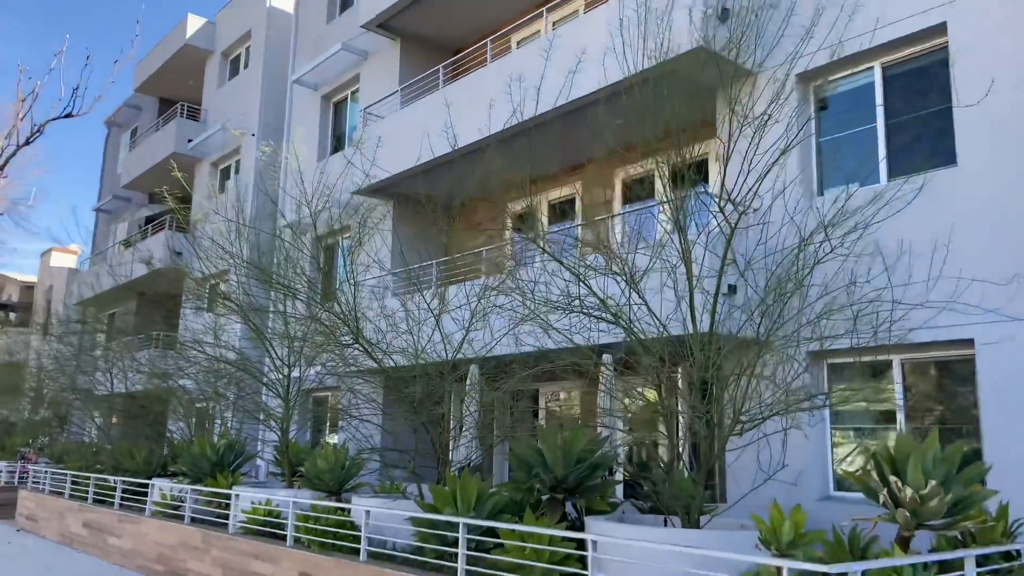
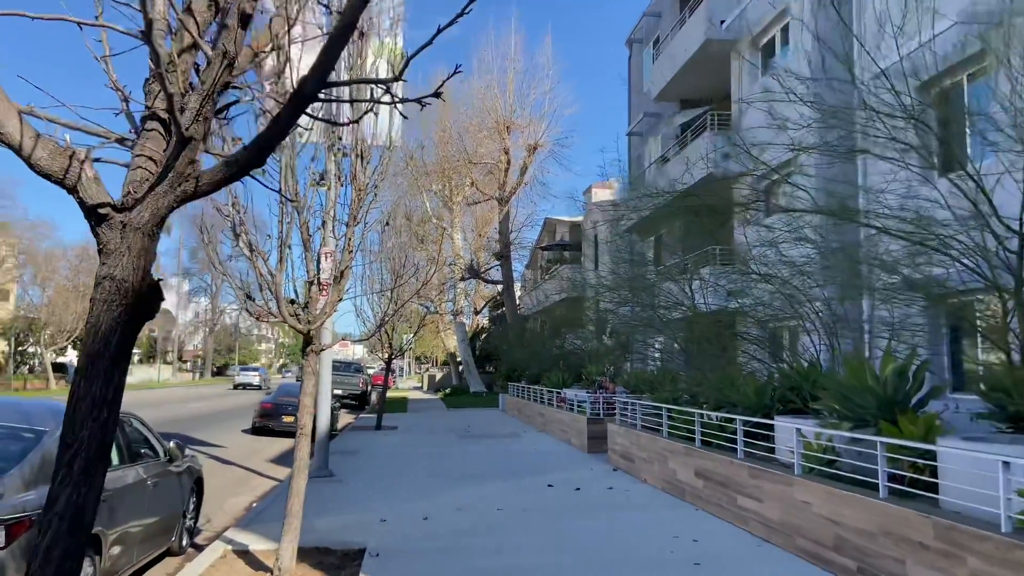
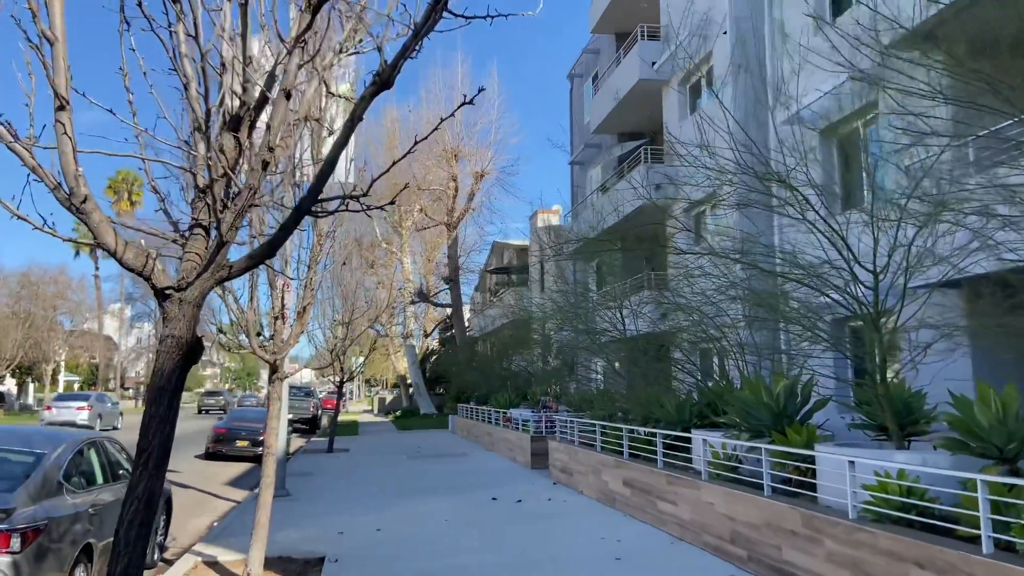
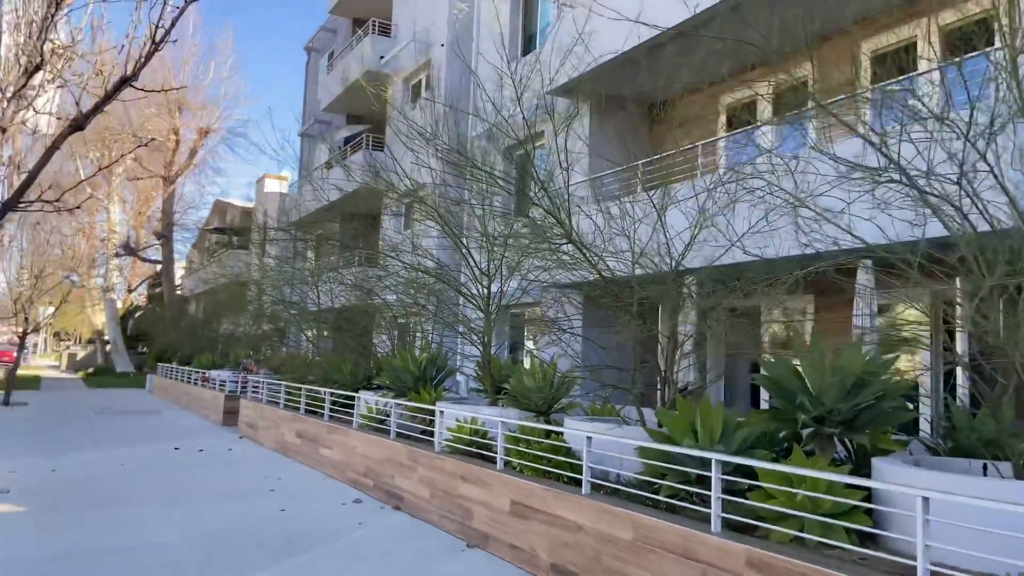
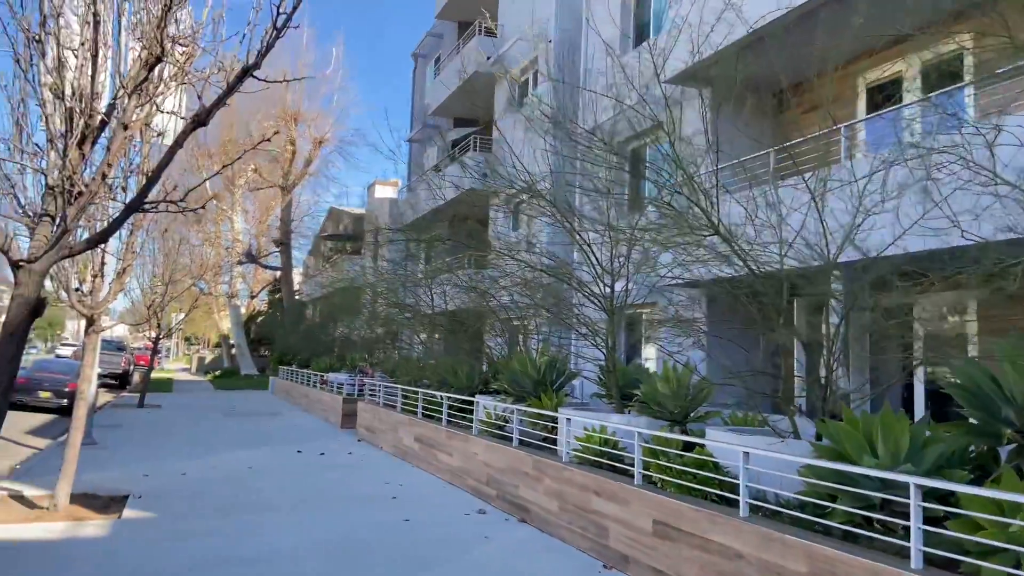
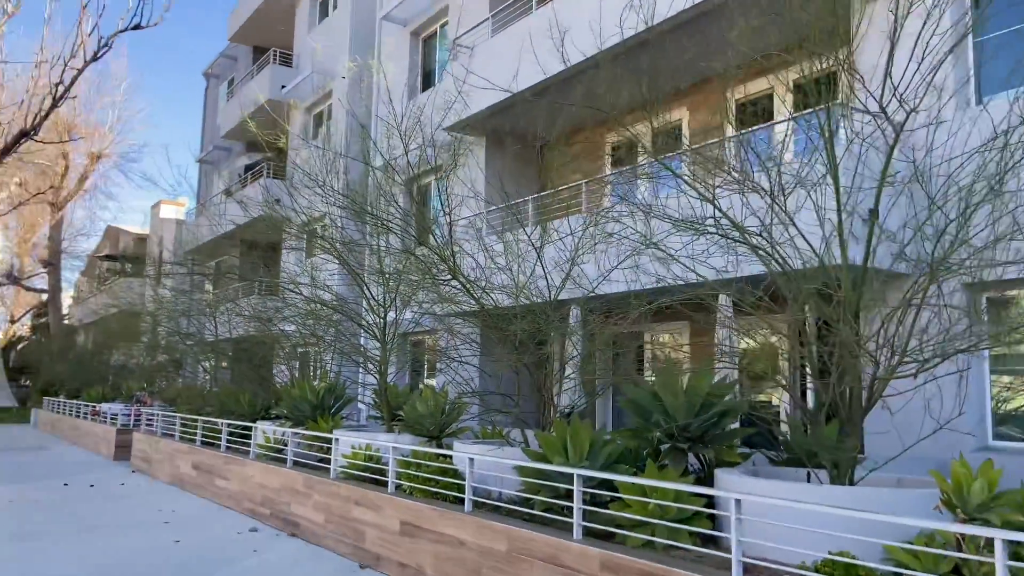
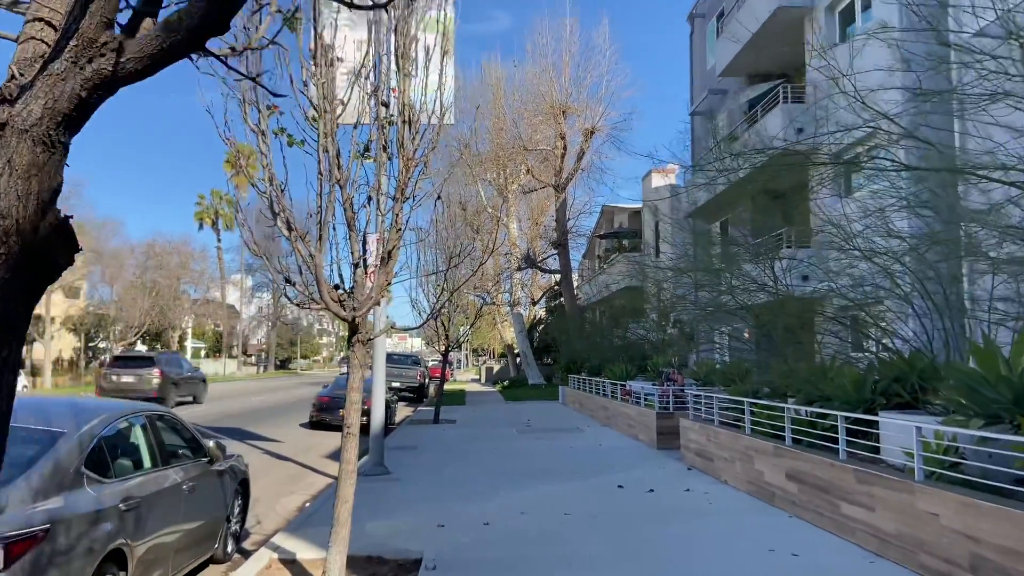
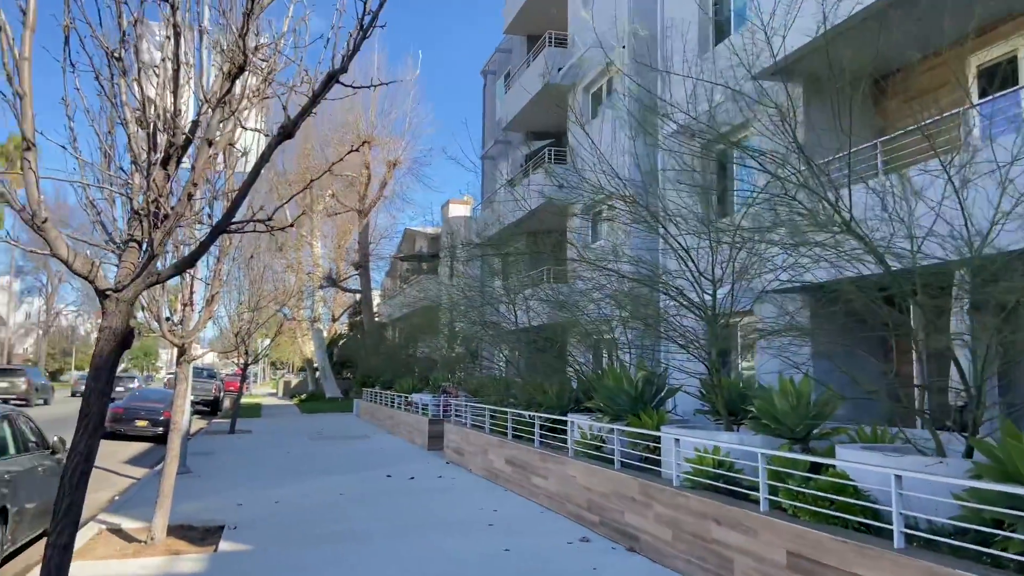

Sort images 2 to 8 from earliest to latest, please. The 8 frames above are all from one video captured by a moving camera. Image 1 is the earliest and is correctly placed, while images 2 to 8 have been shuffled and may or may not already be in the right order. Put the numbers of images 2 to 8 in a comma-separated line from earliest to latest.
6, 4, 5, 8, 3, 2, 7
